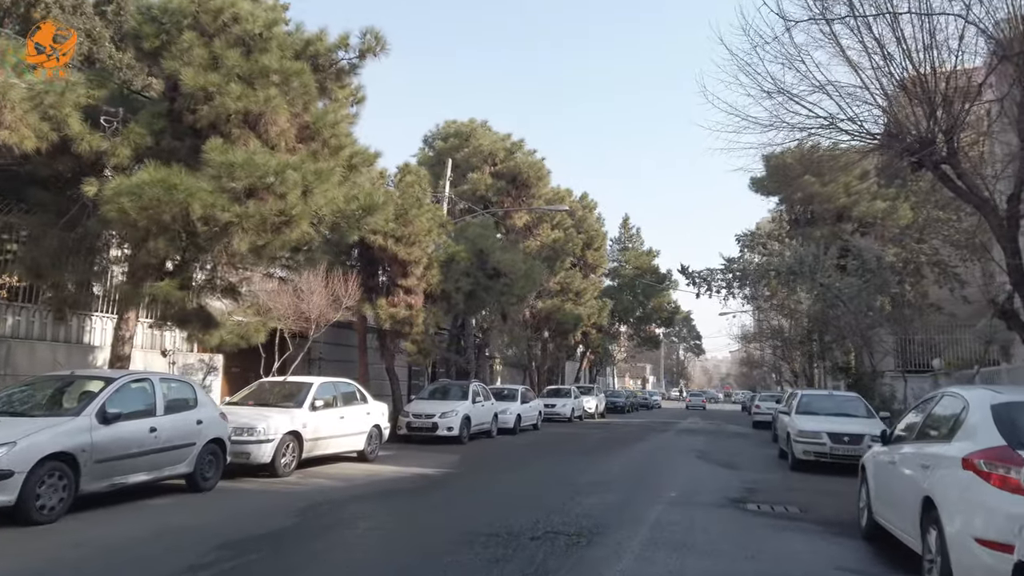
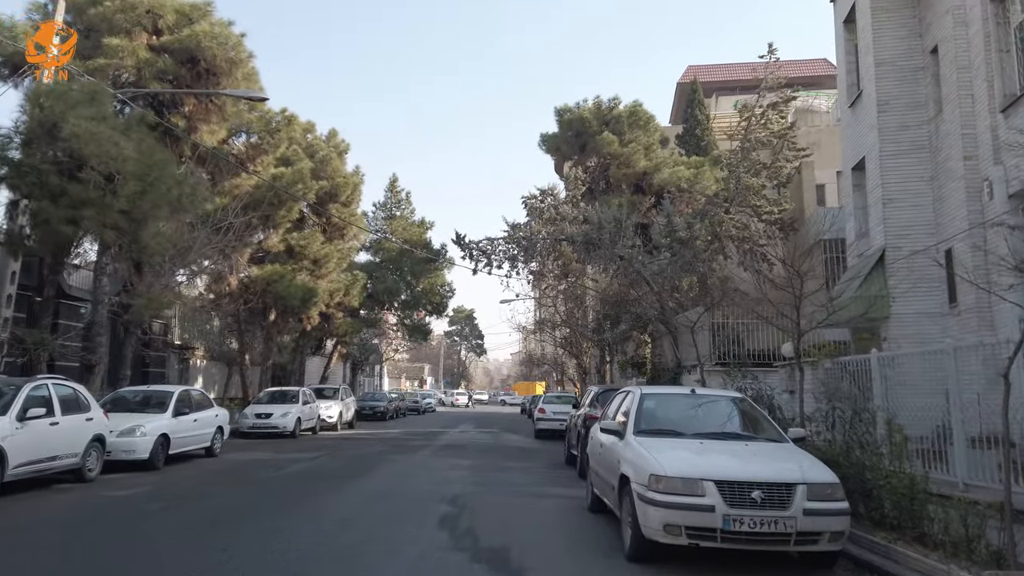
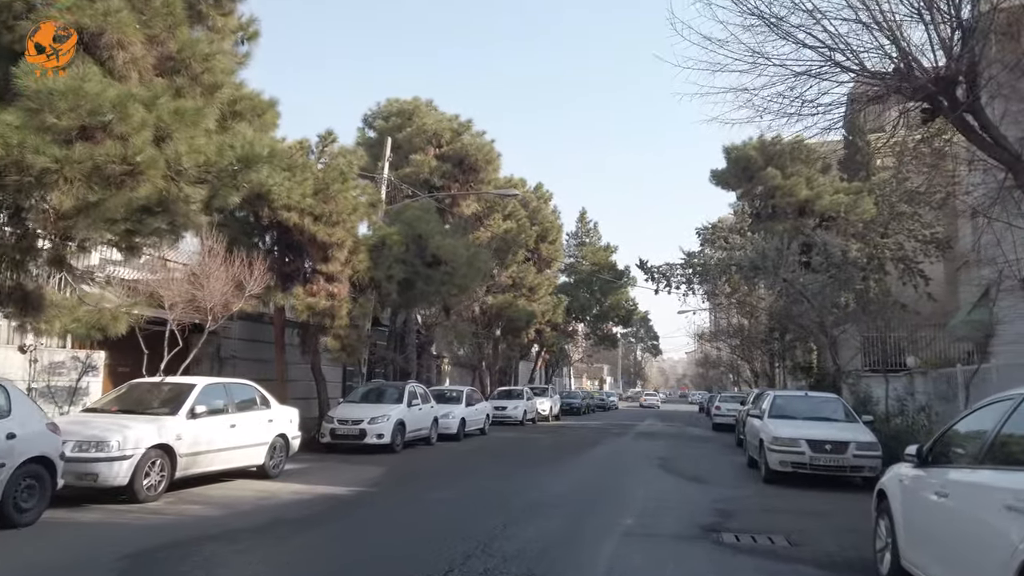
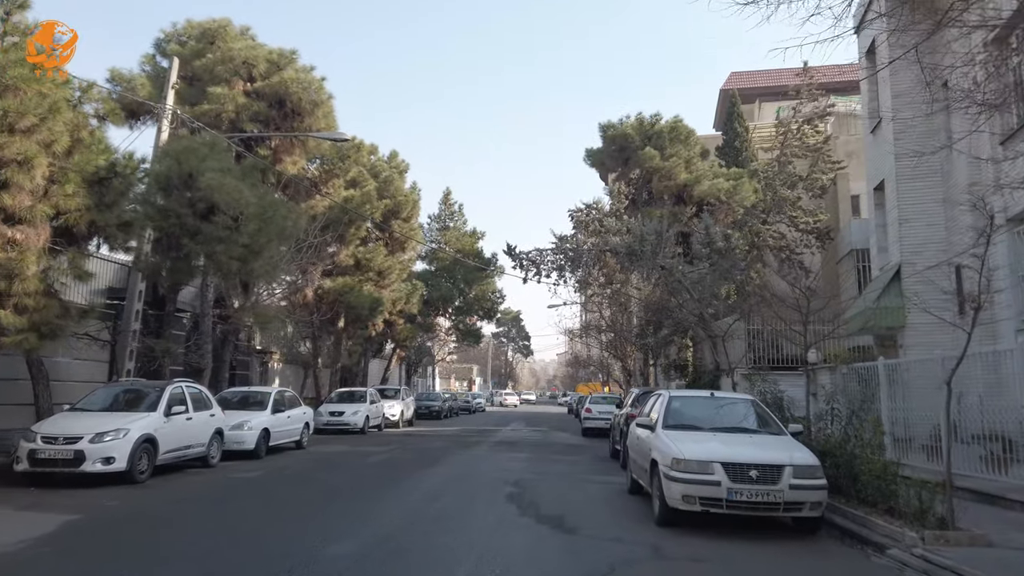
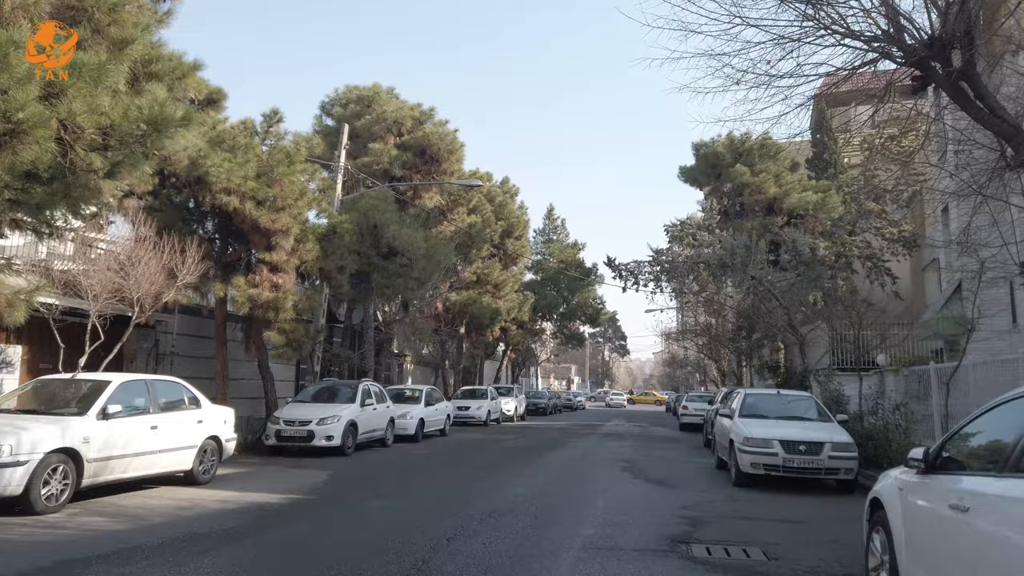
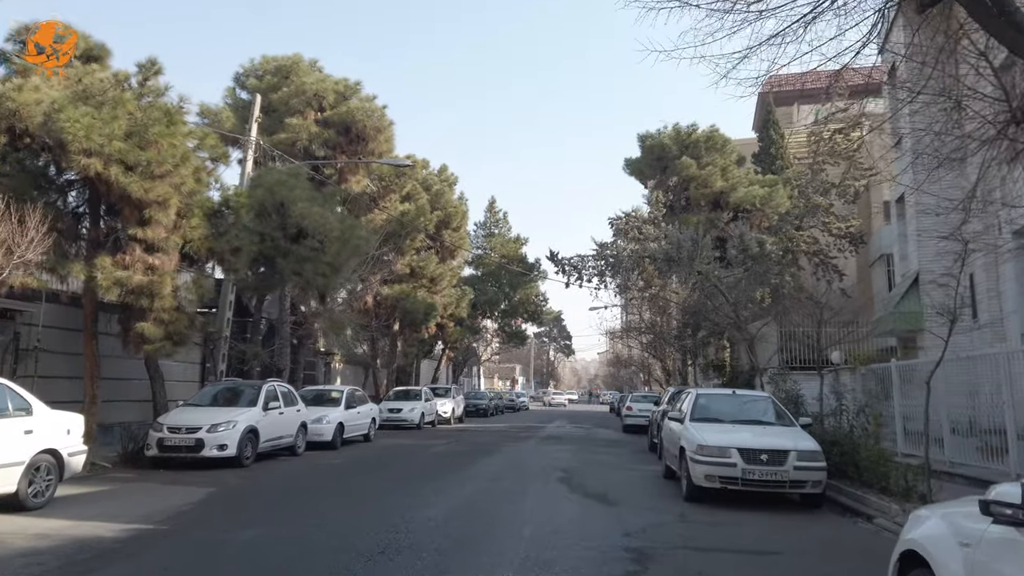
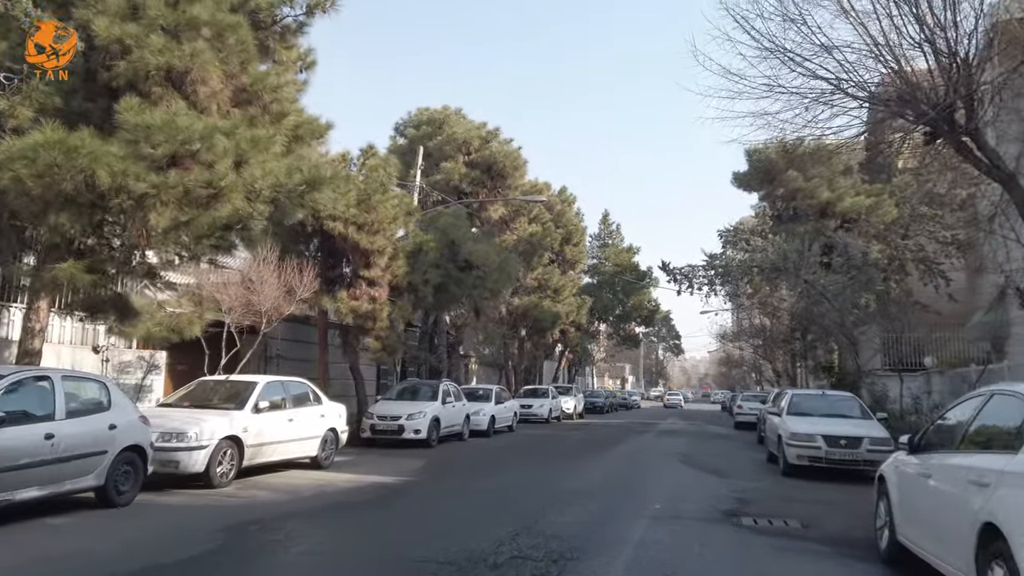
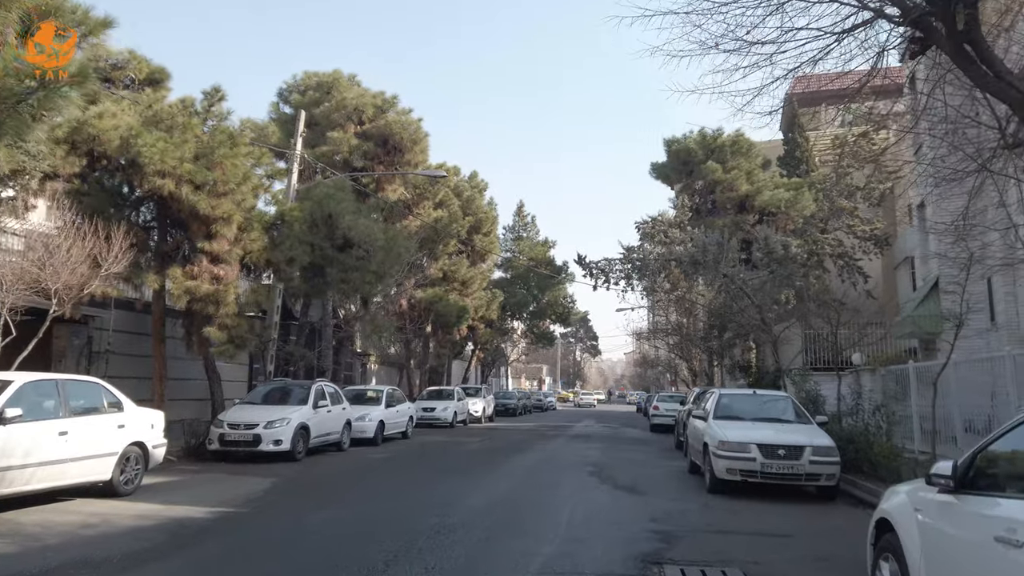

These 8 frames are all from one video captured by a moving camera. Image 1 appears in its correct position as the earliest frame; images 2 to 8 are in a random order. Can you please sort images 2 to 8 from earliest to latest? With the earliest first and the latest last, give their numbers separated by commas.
7, 3, 5, 8, 6, 4, 2
